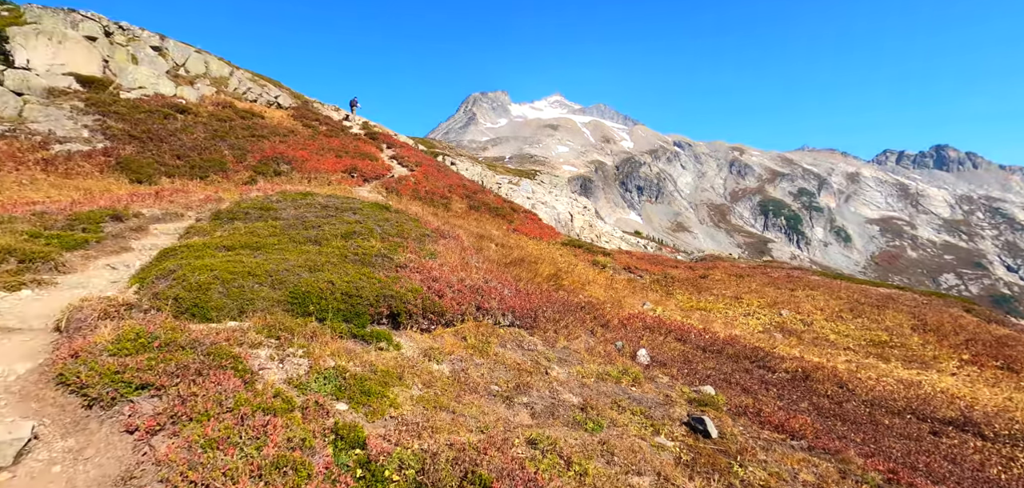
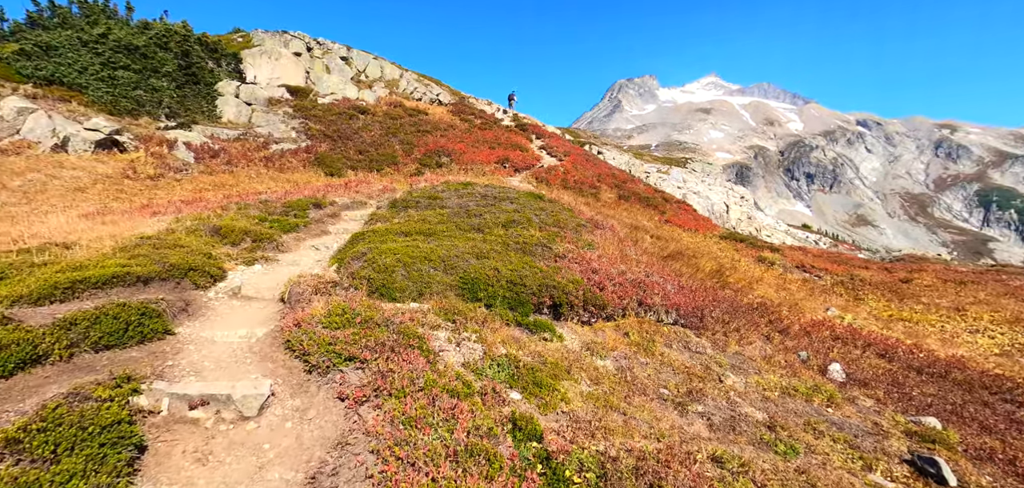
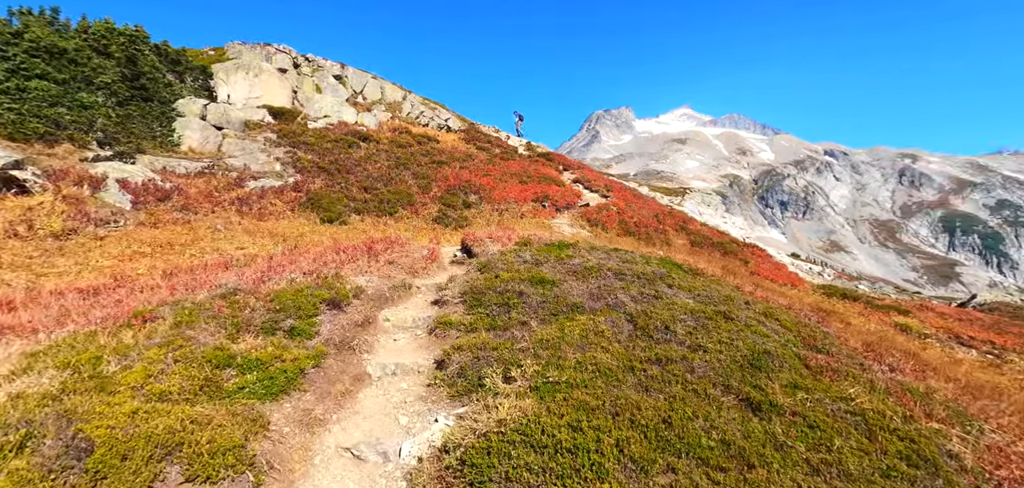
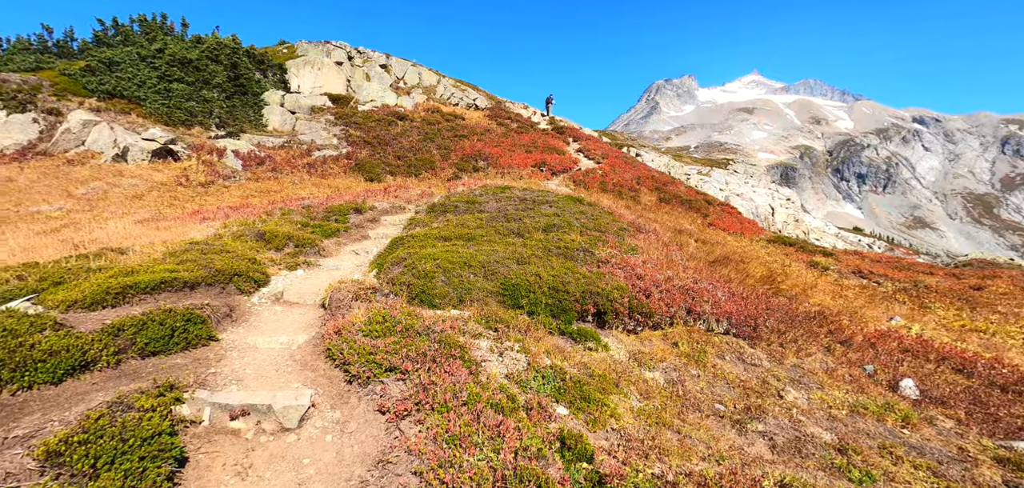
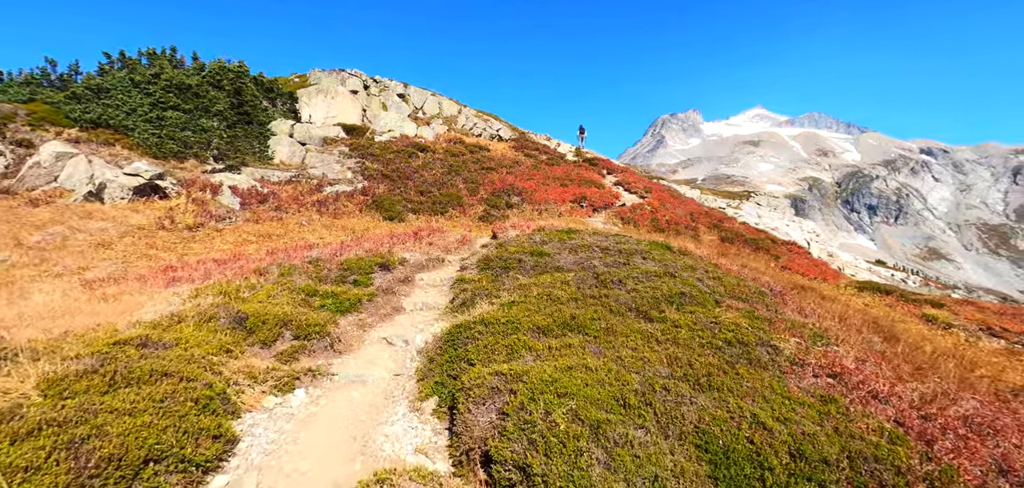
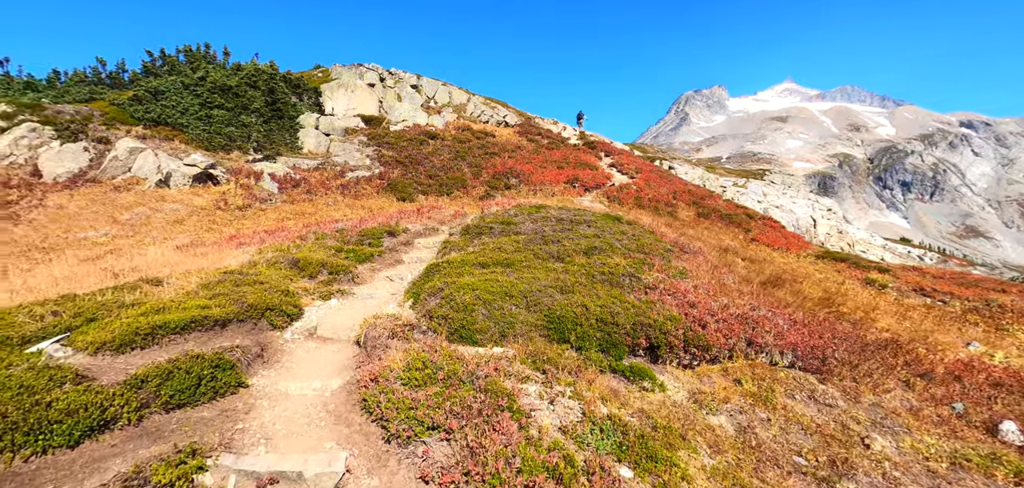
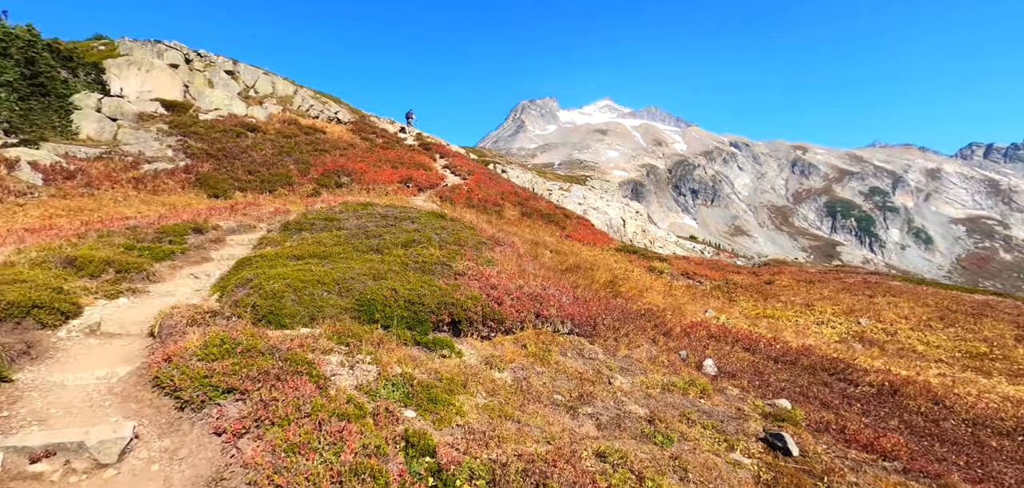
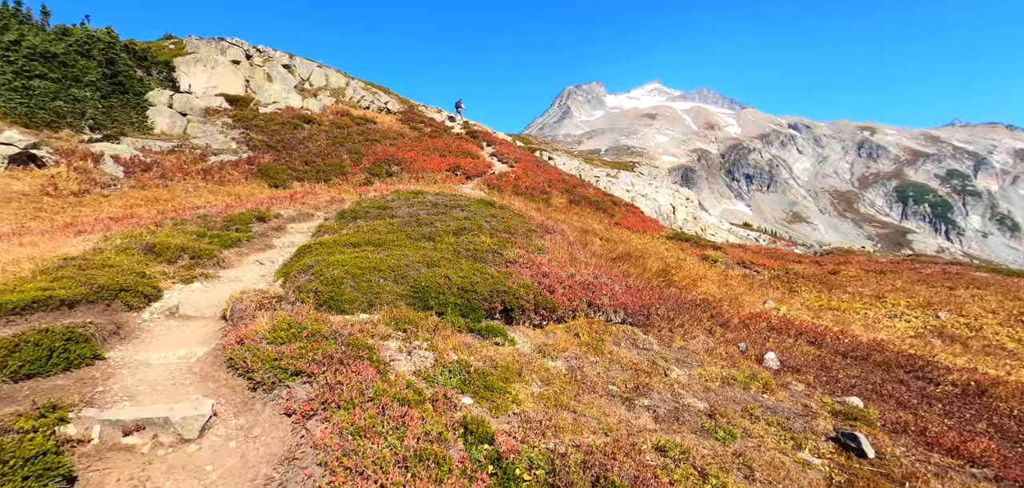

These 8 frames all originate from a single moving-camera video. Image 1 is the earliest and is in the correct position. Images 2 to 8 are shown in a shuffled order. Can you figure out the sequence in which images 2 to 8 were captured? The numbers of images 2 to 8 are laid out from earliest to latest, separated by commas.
7, 8, 2, 4, 6, 5, 3
